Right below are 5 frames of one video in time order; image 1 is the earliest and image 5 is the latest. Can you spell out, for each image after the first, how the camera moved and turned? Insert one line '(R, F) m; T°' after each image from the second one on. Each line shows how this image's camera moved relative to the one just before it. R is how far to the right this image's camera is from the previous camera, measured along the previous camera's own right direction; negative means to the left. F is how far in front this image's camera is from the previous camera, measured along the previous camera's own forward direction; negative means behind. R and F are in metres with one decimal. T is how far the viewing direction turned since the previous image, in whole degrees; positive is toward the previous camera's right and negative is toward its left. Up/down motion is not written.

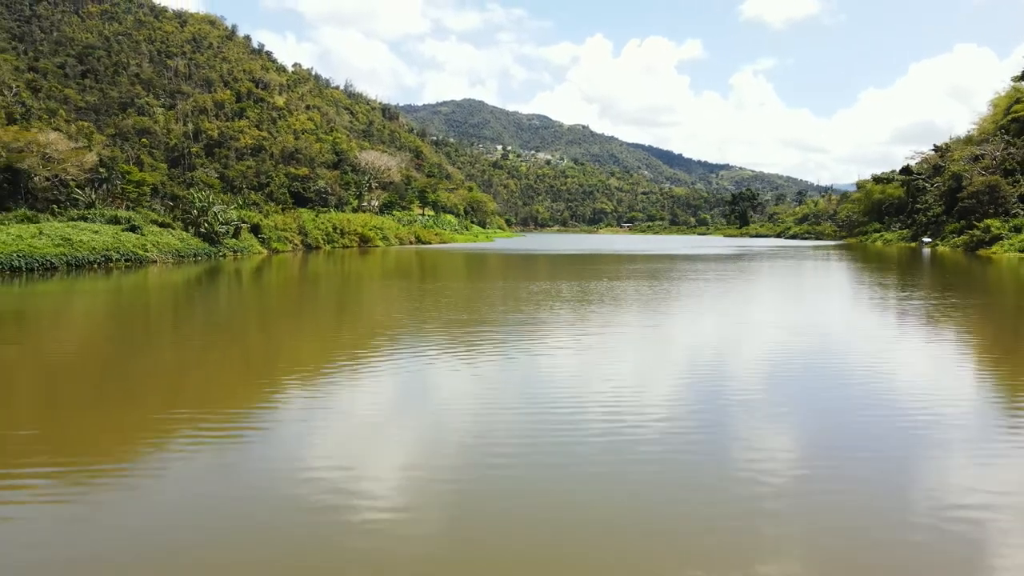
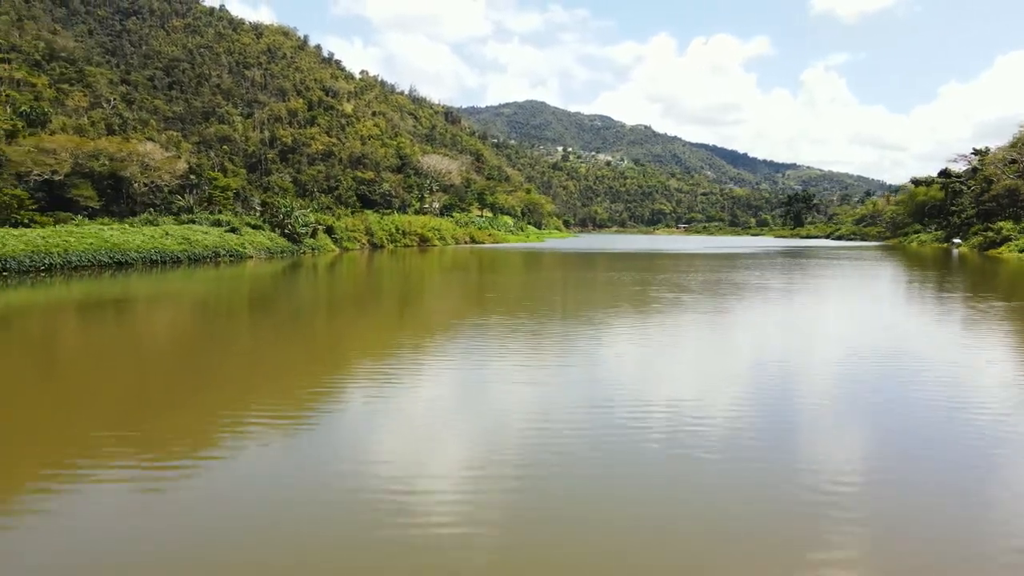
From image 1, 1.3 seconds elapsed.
(+0.3, -1.1) m; -5°
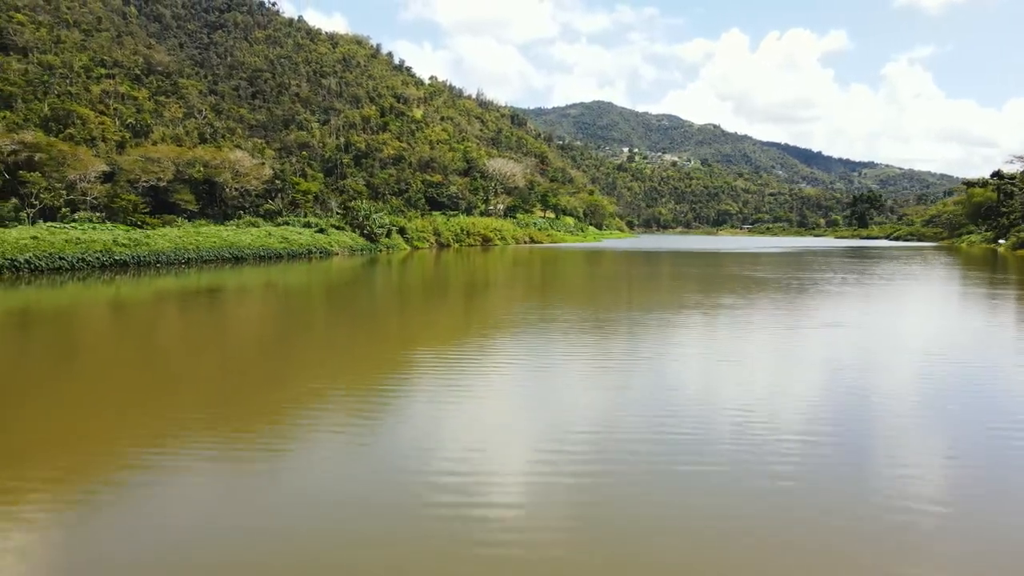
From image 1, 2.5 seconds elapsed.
(+0.2, -1.1) m; -5°
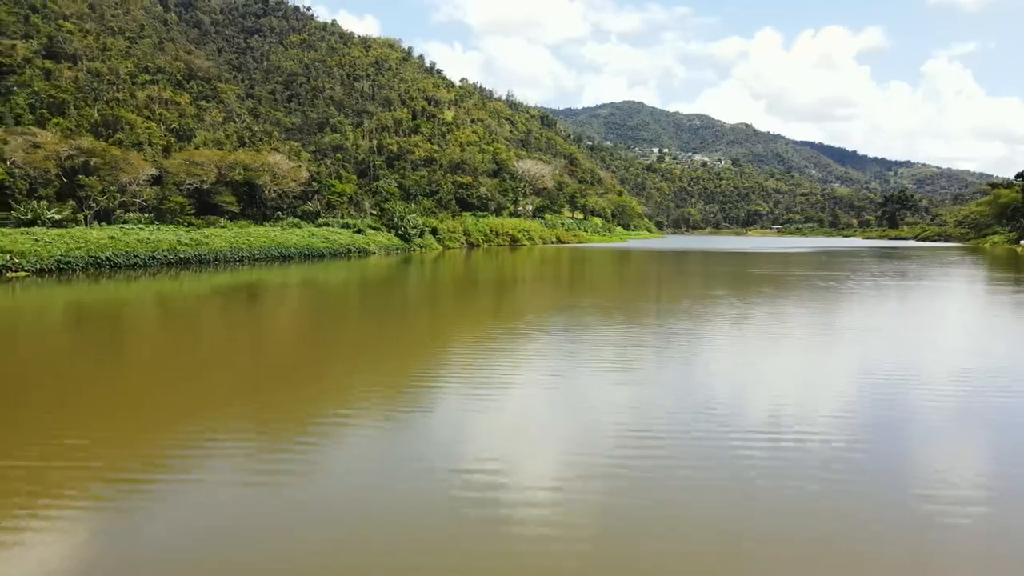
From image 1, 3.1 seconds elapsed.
(0.0, -0.5) m; -2°
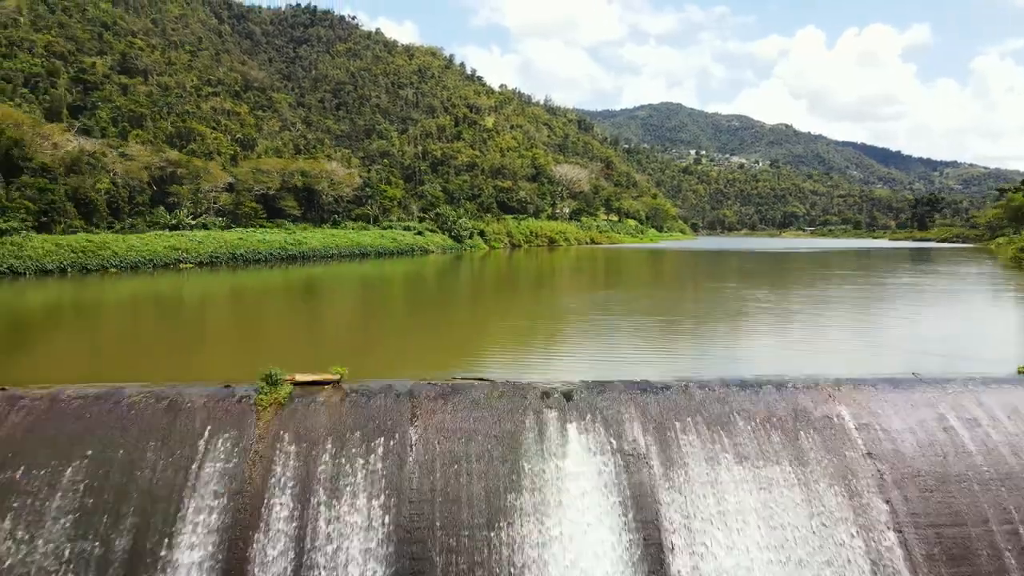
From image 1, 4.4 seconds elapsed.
(0.0, -1.6) m; -3°
